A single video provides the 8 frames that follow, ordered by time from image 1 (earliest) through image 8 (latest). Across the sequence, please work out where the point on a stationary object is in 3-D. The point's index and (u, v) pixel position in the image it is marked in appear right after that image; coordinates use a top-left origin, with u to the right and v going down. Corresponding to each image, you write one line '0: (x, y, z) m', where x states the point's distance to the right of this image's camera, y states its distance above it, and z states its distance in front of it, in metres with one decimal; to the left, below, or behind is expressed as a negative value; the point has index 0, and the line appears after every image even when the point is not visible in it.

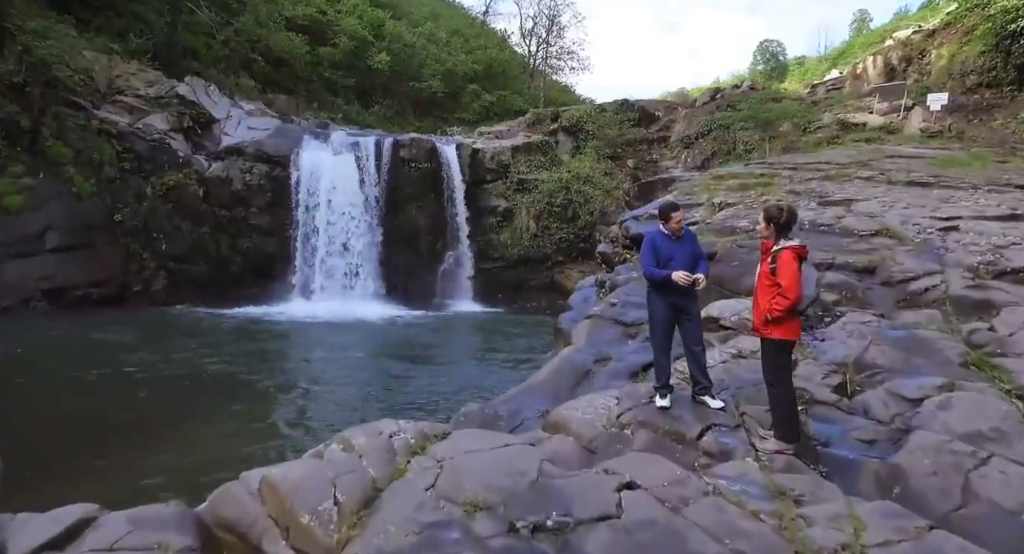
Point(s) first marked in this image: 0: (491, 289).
0: (-0.5, -0.3, +13.7) m
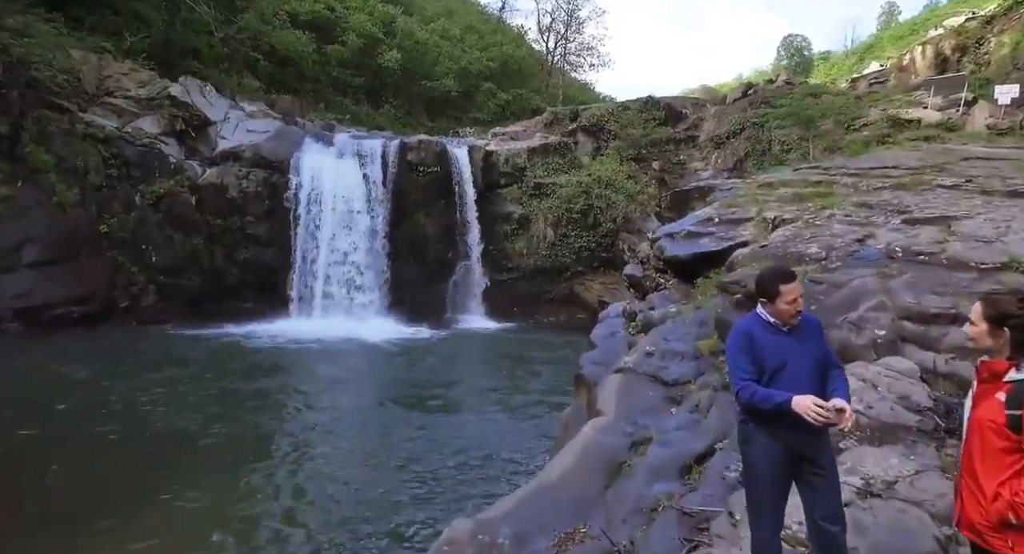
0: (-0.2, -0.6, +12.7) m
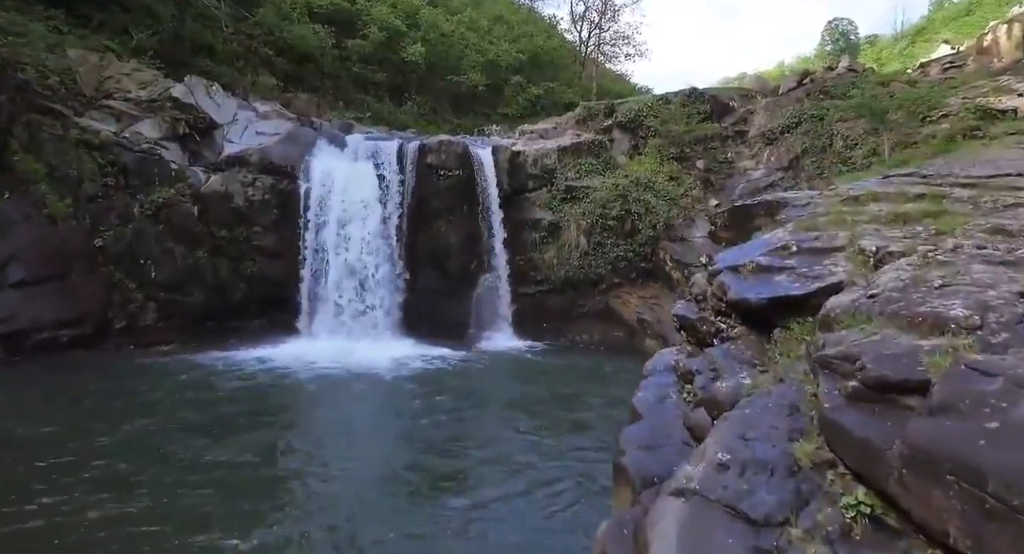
0: (+0.4, -0.9, +11.7) m
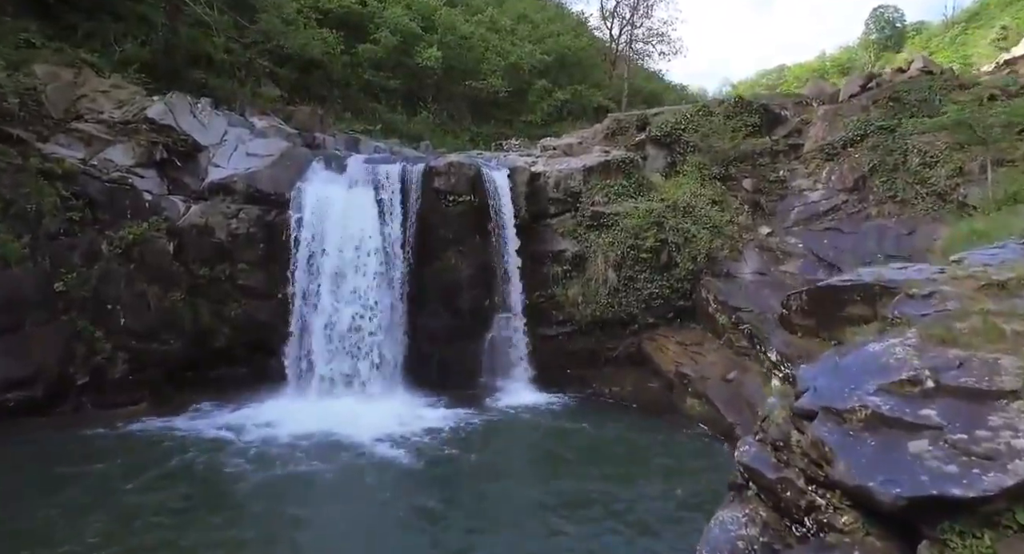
0: (+0.8, -1.6, +10.3) m
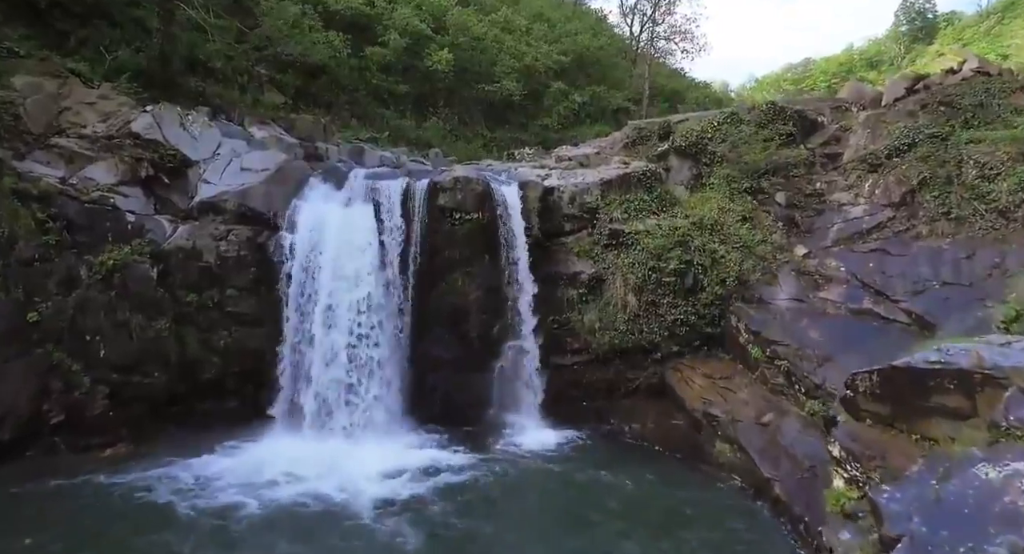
0: (+0.9, -2.0, +9.5) m
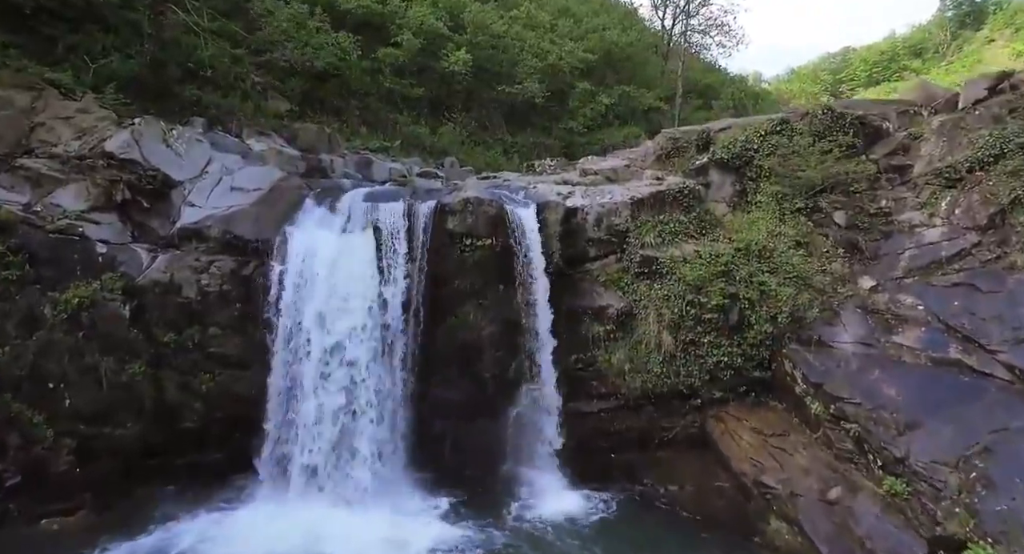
0: (+1.2, -2.5, +8.3) m
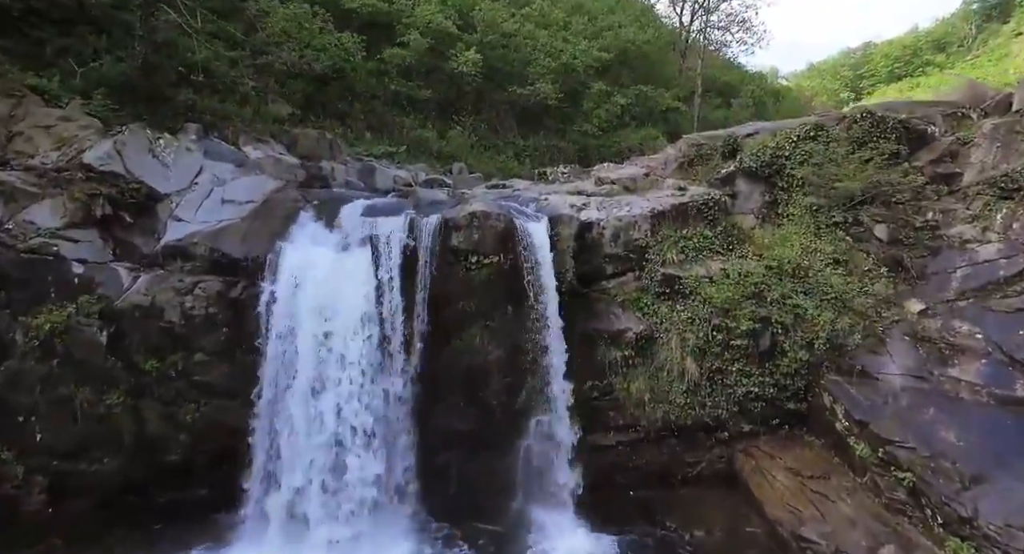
0: (+1.3, -2.8, +7.7) m
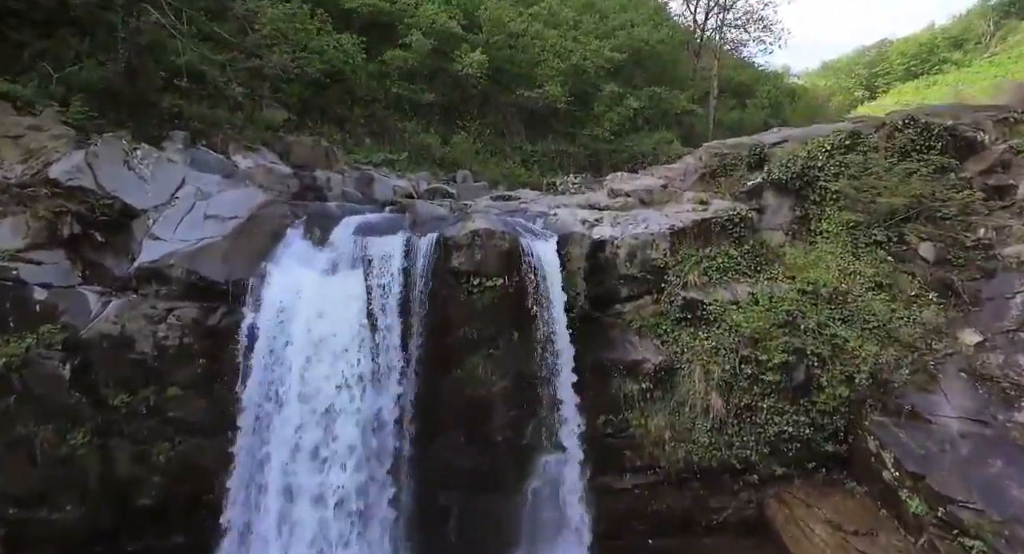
0: (+1.4, -3.1, +6.9) m
